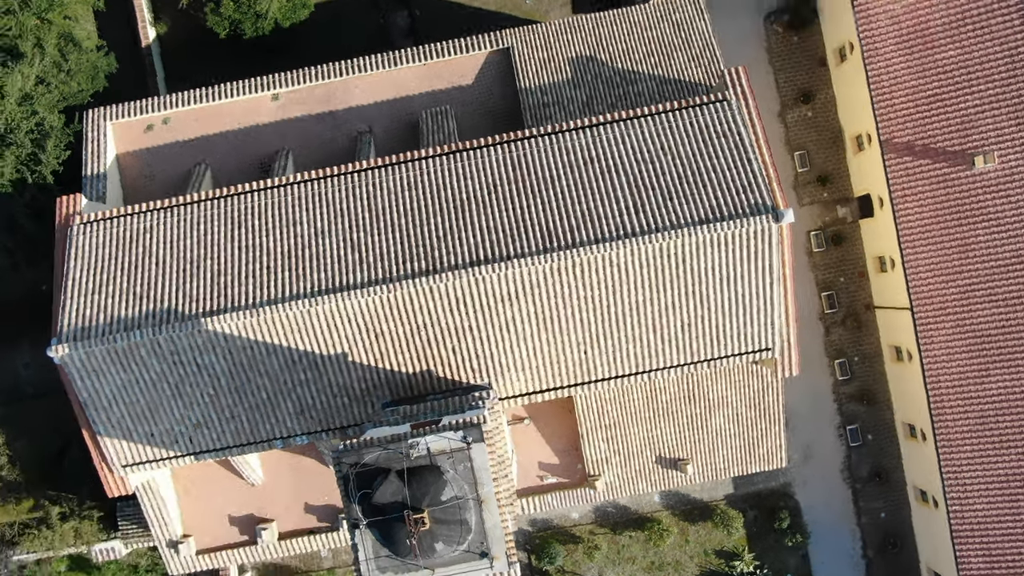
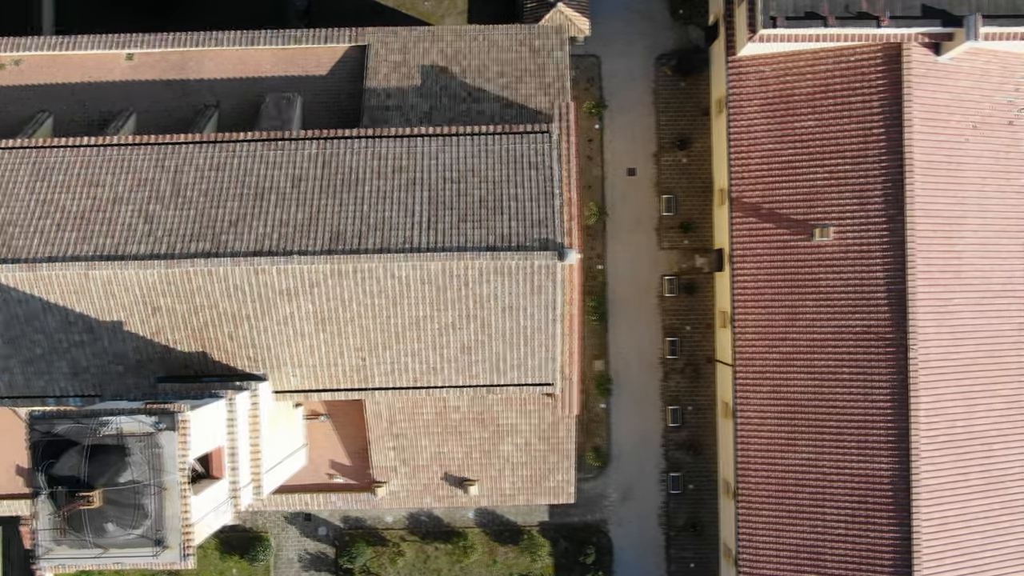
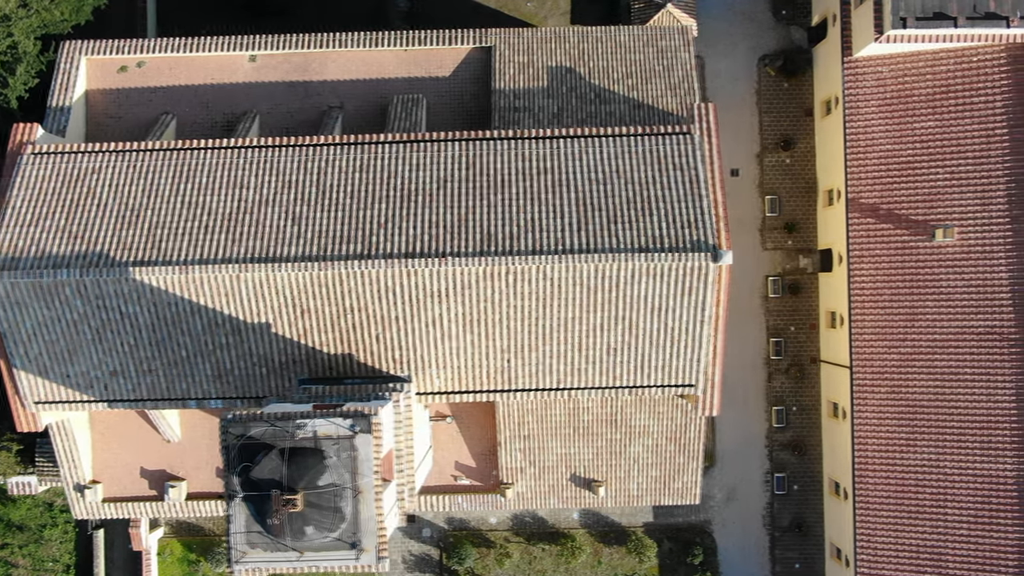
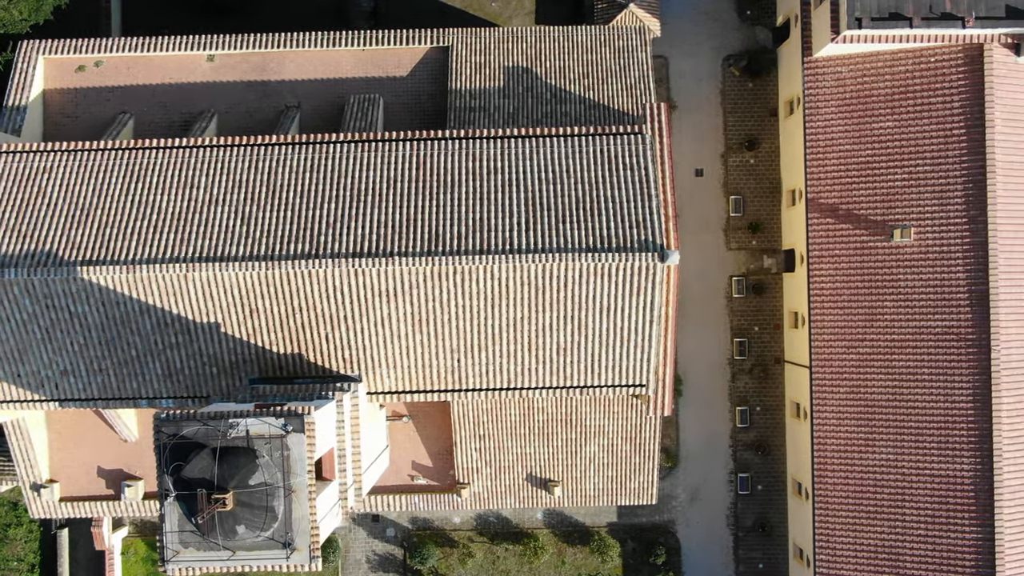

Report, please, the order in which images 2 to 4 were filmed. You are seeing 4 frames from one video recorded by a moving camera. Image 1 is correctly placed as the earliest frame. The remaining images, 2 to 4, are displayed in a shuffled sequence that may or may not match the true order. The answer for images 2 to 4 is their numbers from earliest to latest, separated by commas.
3, 4, 2
